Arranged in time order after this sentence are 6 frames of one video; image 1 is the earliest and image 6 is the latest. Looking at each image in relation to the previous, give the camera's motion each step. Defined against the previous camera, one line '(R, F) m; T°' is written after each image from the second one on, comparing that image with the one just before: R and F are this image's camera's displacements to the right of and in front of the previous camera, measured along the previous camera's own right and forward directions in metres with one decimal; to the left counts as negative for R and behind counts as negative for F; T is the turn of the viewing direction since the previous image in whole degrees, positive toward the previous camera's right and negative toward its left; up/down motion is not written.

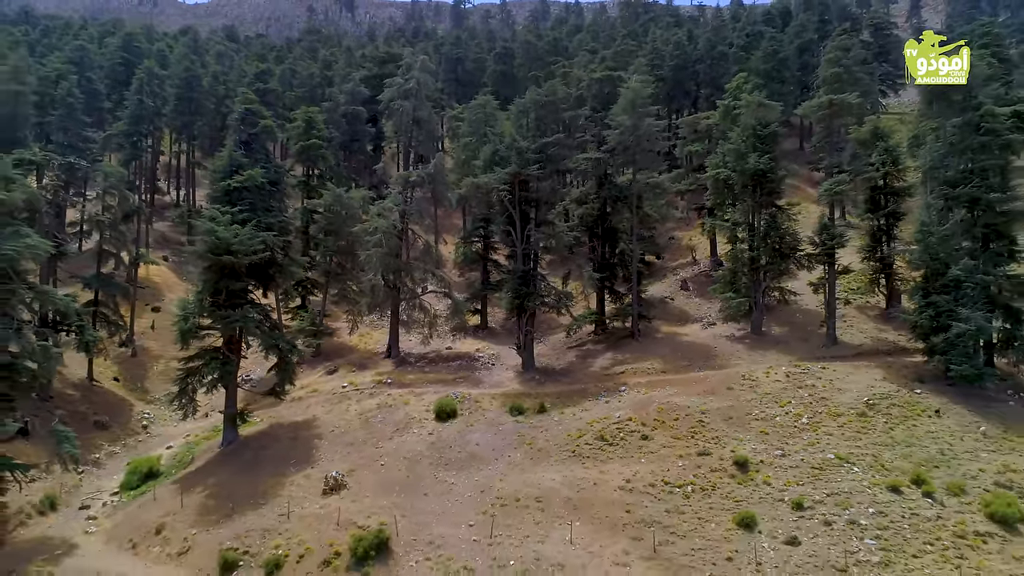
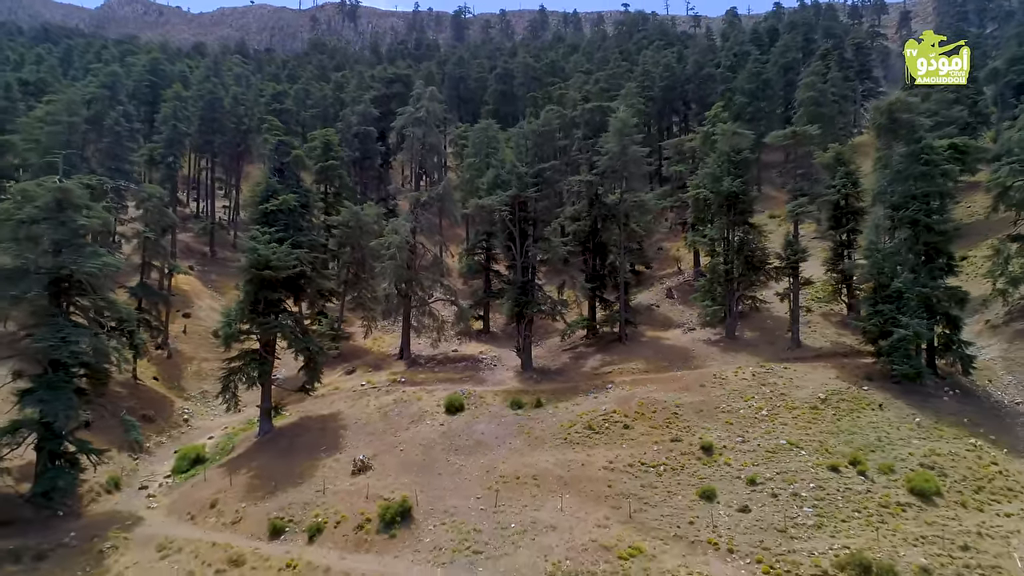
(-0.1, -3.2) m; 0°
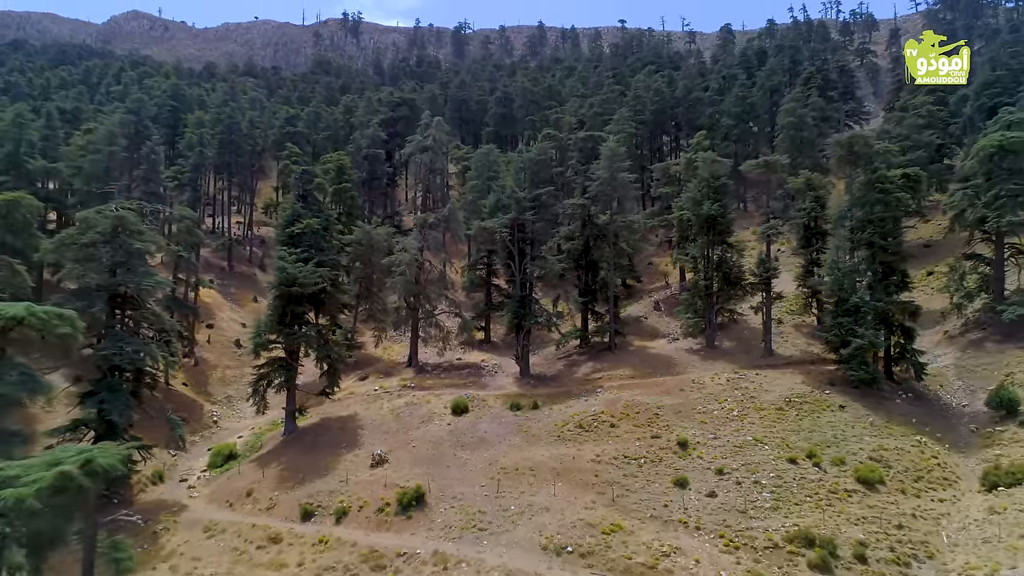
(0.0, -3.0) m; 0°
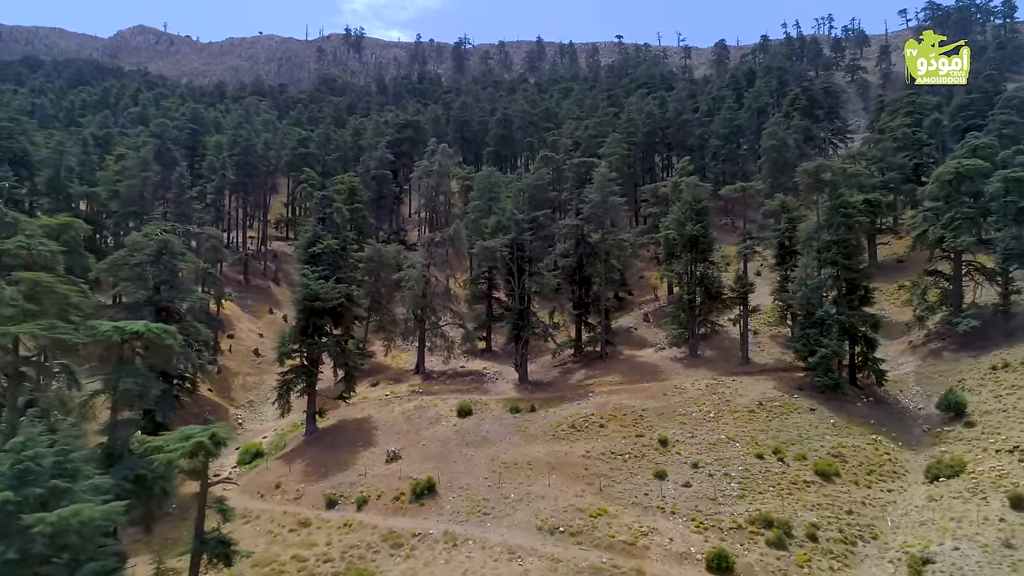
(0.0, -3.1) m; 0°
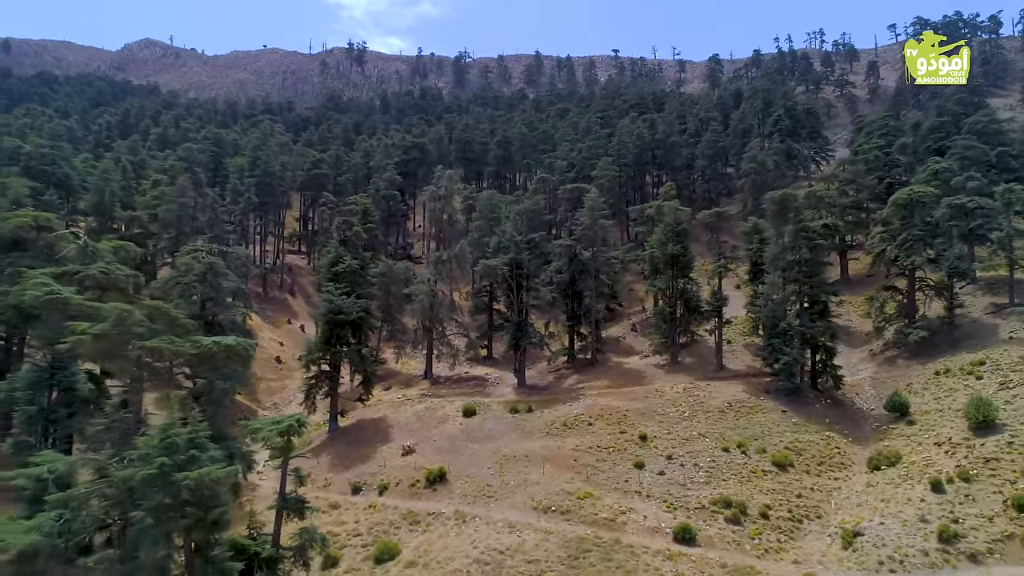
(-0.1, -4.1) m; 0°
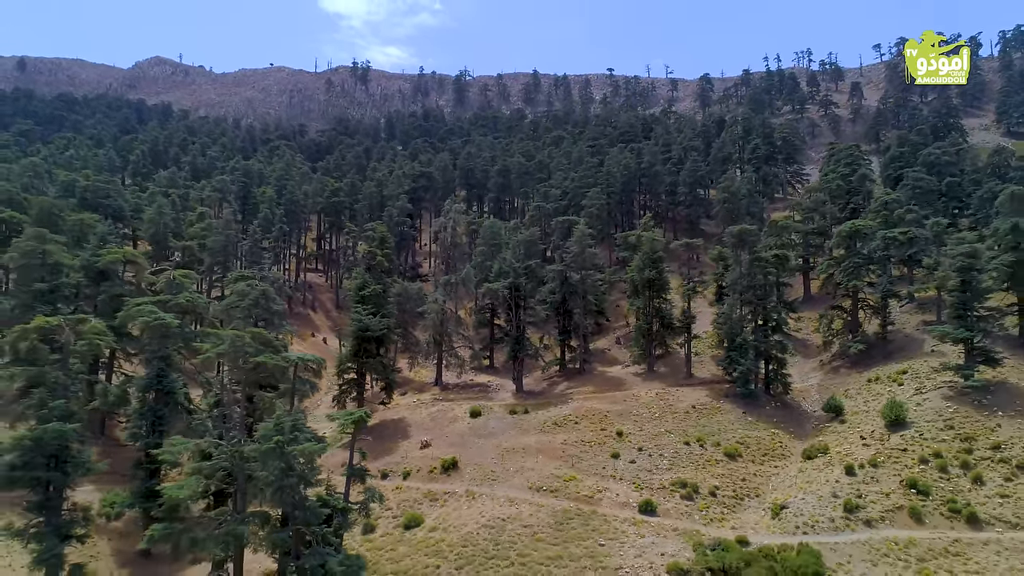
(-0.1, -6.6) m; 0°
